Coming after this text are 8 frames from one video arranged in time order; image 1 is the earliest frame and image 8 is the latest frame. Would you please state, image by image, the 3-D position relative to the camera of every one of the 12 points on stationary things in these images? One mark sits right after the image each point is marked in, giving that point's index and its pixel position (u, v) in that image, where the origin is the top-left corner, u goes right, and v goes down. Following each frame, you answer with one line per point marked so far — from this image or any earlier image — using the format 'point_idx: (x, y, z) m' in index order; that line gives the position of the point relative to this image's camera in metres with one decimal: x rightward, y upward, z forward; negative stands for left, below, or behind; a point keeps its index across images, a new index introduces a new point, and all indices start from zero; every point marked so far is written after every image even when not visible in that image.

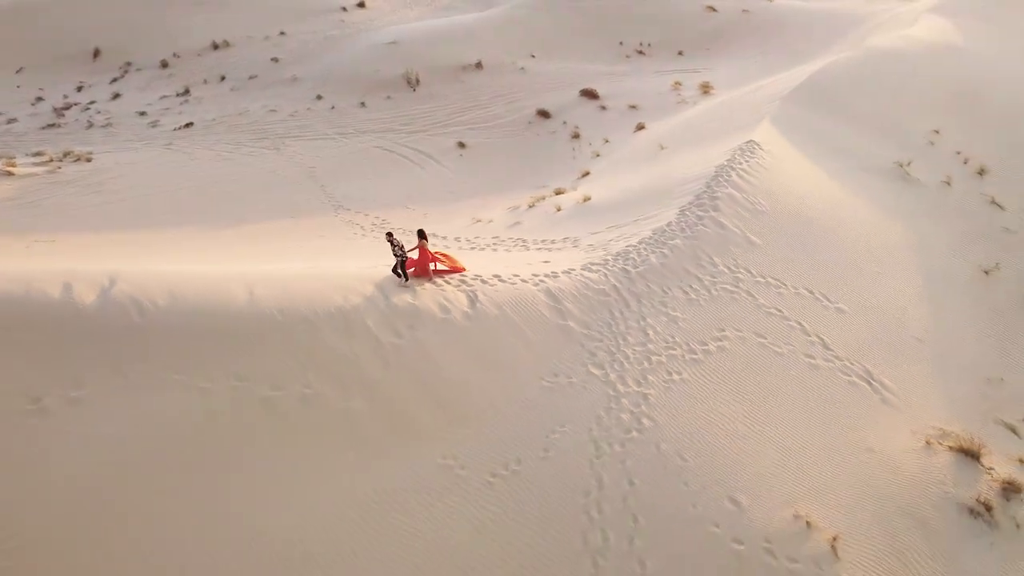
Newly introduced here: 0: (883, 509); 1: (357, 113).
0: (+2.1, -1.2, +4.4) m
1: (-2.6, +3.0, +13.6) m
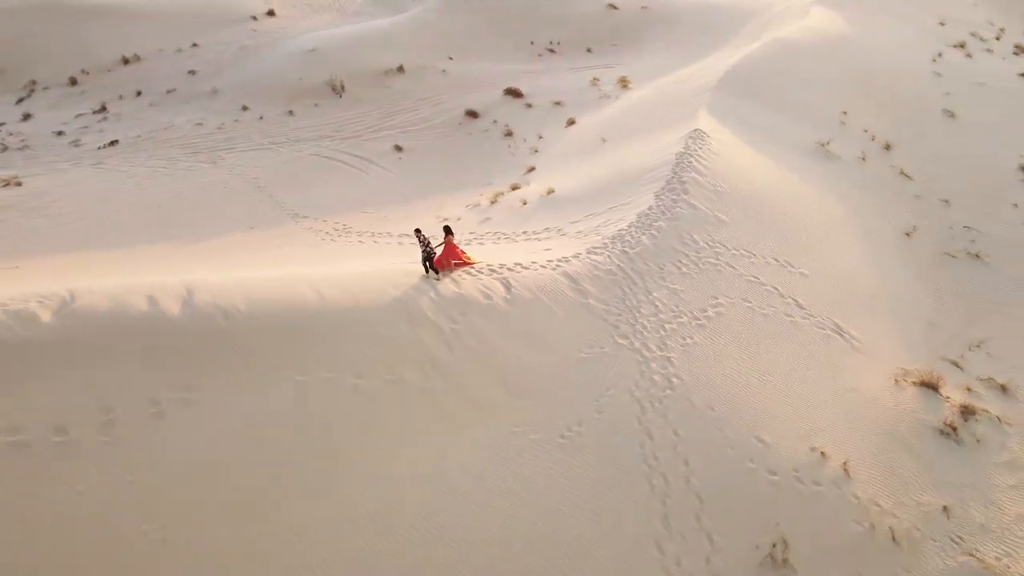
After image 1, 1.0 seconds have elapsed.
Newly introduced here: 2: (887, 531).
0: (+2.4, -1.0, +5.1) m
1: (-3.8, +2.8, +13.6) m
2: (+2.1, -1.3, +4.4) m
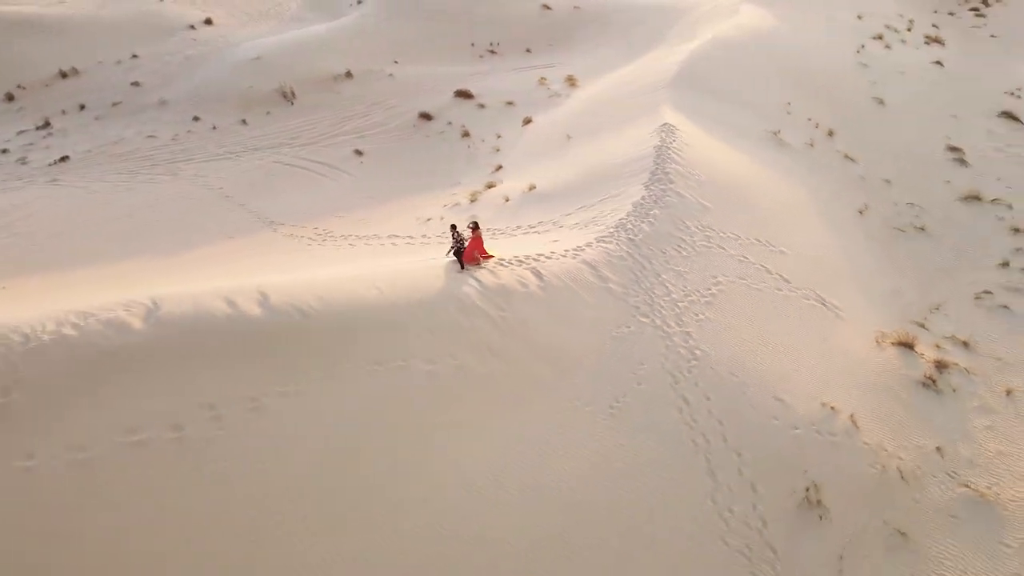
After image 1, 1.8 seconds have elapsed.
0: (+2.7, -0.7, +5.8) m
1: (-4.6, +2.7, +13.6) m
2: (+2.4, -1.1, +5.0) m
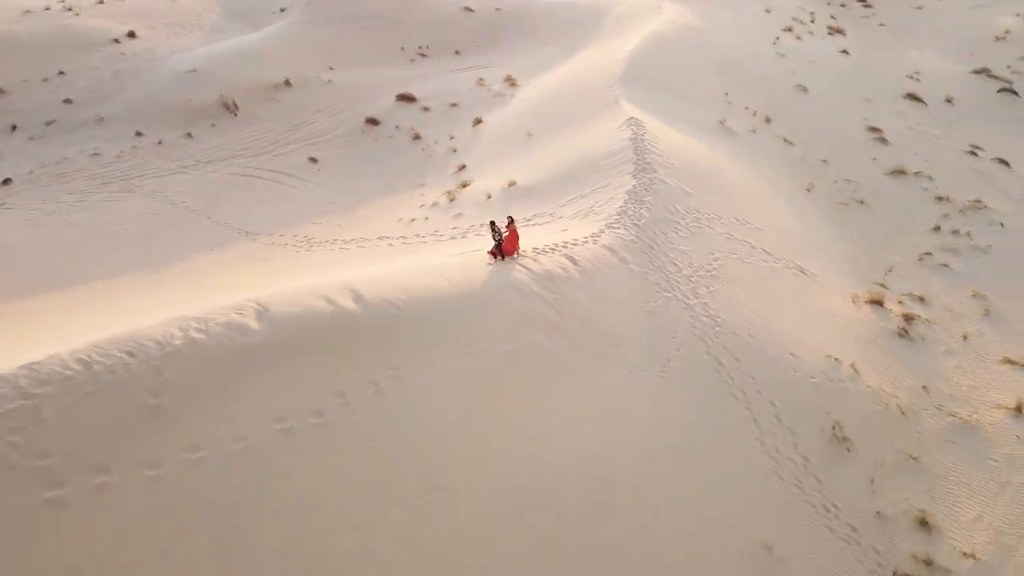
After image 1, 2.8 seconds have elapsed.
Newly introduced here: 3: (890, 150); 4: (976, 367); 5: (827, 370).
0: (+2.9, -0.5, +6.6) m
1: (-5.4, +2.4, +13.5) m
2: (+2.8, -0.9, +5.8) m
3: (+5.4, +2.0, +11.5) m
4: (+3.9, -0.7, +6.7) m
5: (+2.3, -0.6, +6.0) m
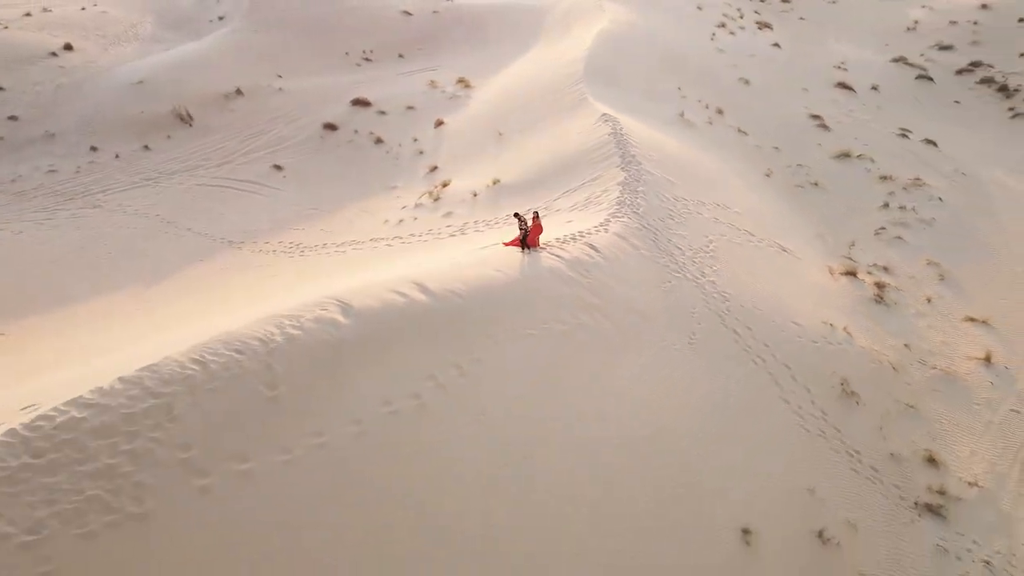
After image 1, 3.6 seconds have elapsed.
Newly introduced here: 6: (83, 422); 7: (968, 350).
0: (+3.1, -0.2, +7.3) m
1: (-6.1, +2.2, +13.3) m
2: (+3.1, -0.6, +6.5) m
3: (+5.0, +2.4, +12.4) m
4: (+4.1, -0.3, +7.5) m
5: (+2.6, -0.4, +6.6) m
6: (-1.9, -0.6, +3.7) m
7: (+4.1, -0.5, +7.1) m
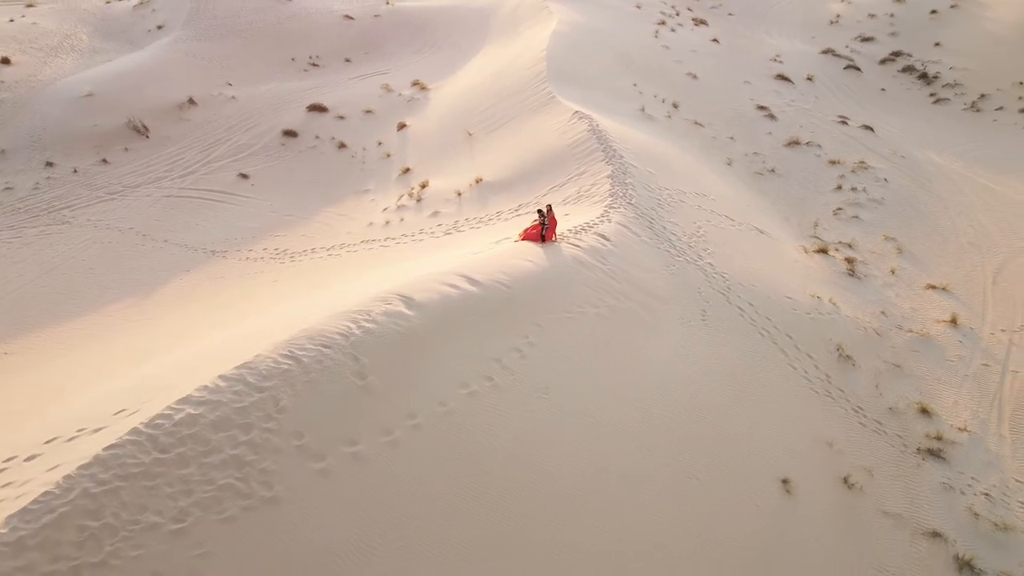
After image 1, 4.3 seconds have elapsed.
0: (+3.2, 0.0, +7.9) m
1: (-6.6, +1.9, +13.1) m
2: (+3.2, -0.4, +7.2) m
3: (+4.4, +2.7, +13.2) m
4: (+4.1, 0.0, +8.2) m
5: (+2.7, -0.2, +7.2) m
6: (-1.5, -0.6, +3.9) m
7: (+4.2, -0.3, +7.8) m
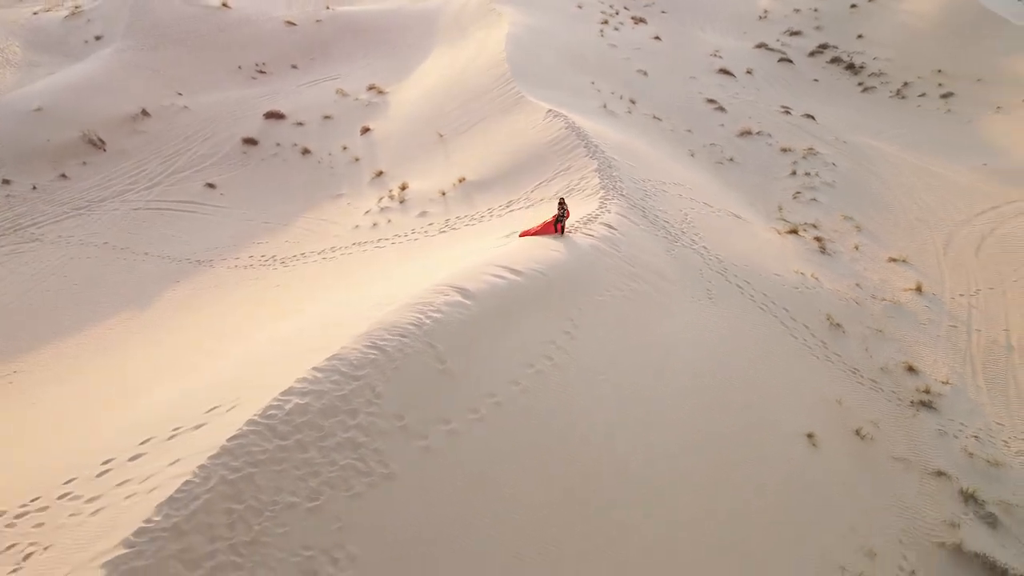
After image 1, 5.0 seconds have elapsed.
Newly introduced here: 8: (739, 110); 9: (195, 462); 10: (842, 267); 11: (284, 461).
0: (+3.2, +0.3, +8.6) m
1: (-7.1, +1.7, +12.9) m
2: (+3.3, -0.1, +7.9) m
3: (+3.8, +3.0, +14.0) m
4: (+4.1, +0.2, +9.0) m
5: (+2.8, +0.1, +7.8) m
6: (-1.0, -0.6, +4.1) m
7: (+4.2, +0.1, +8.6) m
8: (+4.1, +3.2, +14.4) m
9: (-1.5, -0.8, +3.8) m
10: (+3.6, +0.2, +8.7) m
11: (-1.1, -0.8, +3.8) m
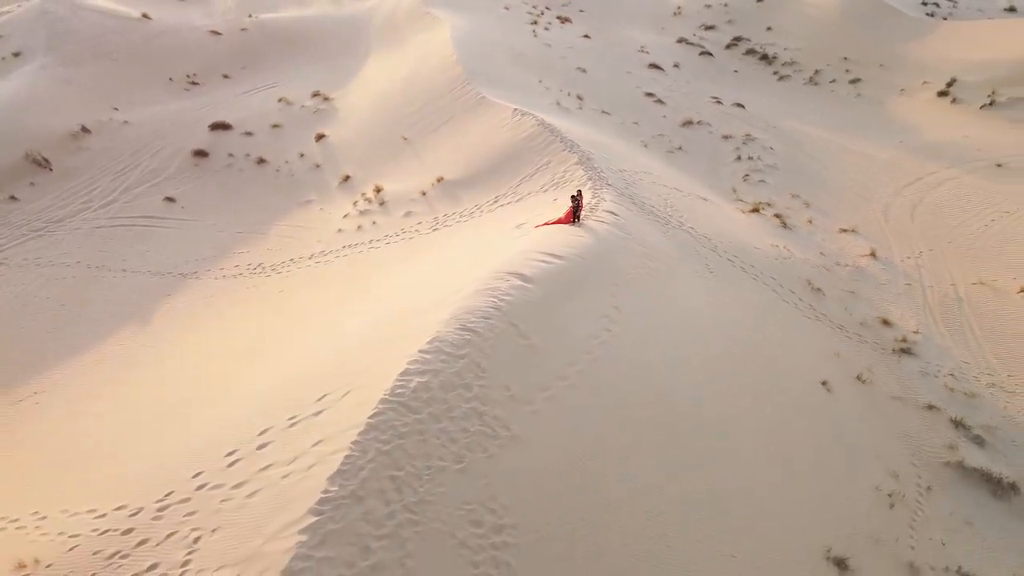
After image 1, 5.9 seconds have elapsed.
0: (+3.1, +0.6, +9.5) m
1: (-7.7, +1.3, +12.5) m
2: (+3.4, +0.2, +8.8) m
3: (+2.9, +3.3, +14.9) m
4: (+4.0, +0.6, +10.0) m
5: (+2.9, +0.4, +8.7) m
6: (-0.5, -0.5, +4.6) m
7: (+4.2, +0.5, +9.6) m
8: (+3.2, +3.6, +15.4) m
9: (-0.9, -0.8, +4.2) m
10: (+3.5, +0.6, +9.7) m
11: (-0.5, -0.8, +4.3) m
